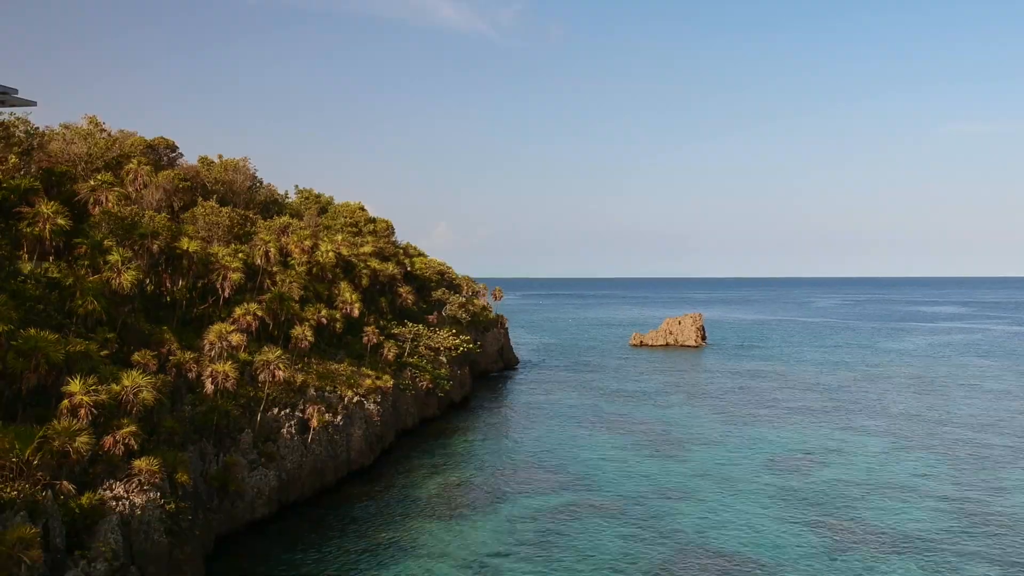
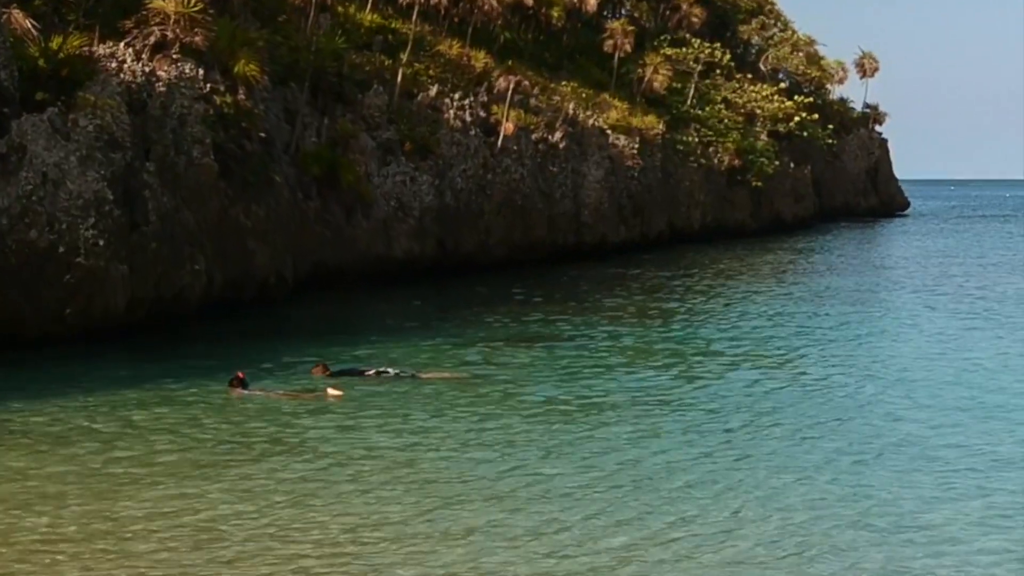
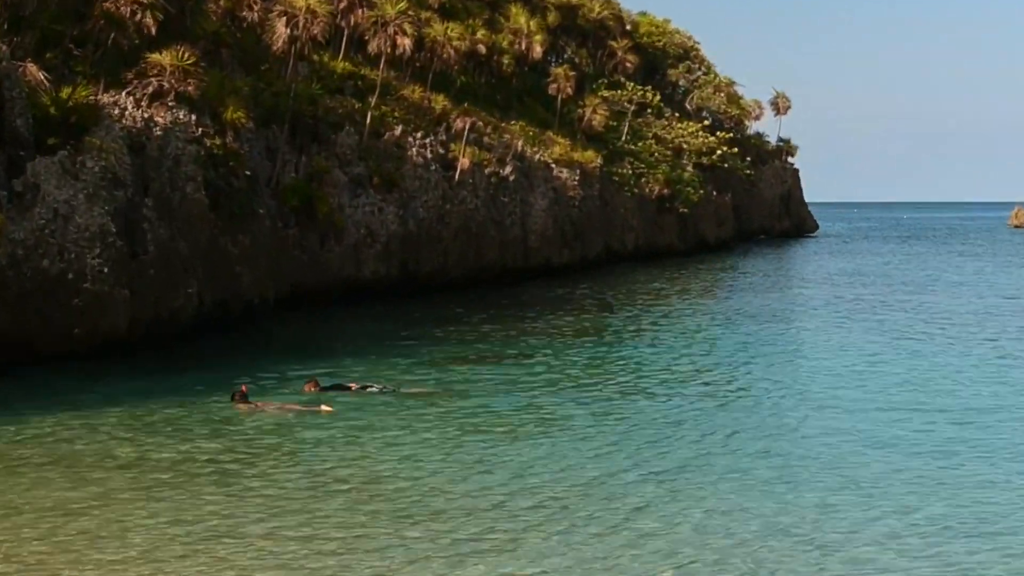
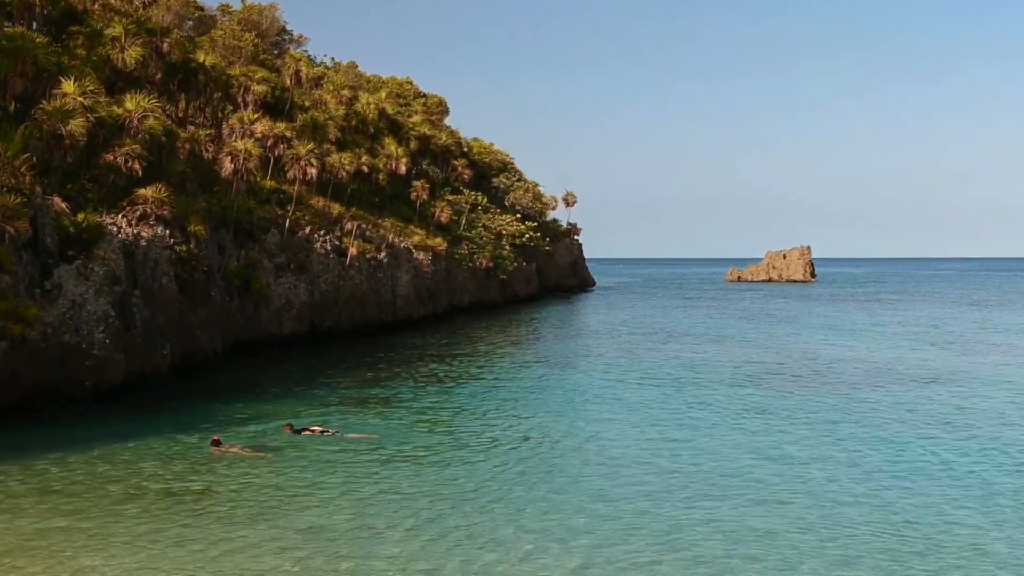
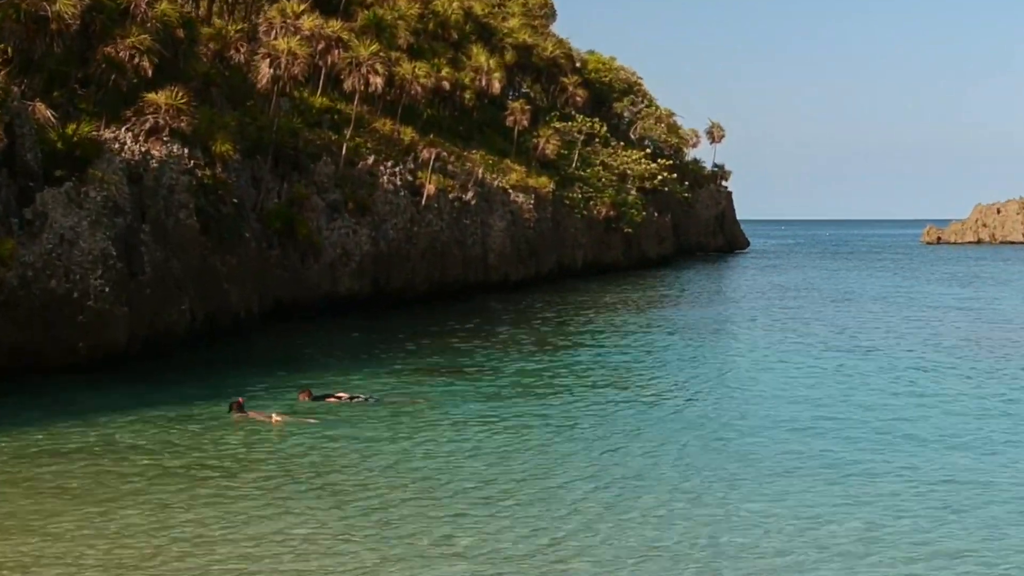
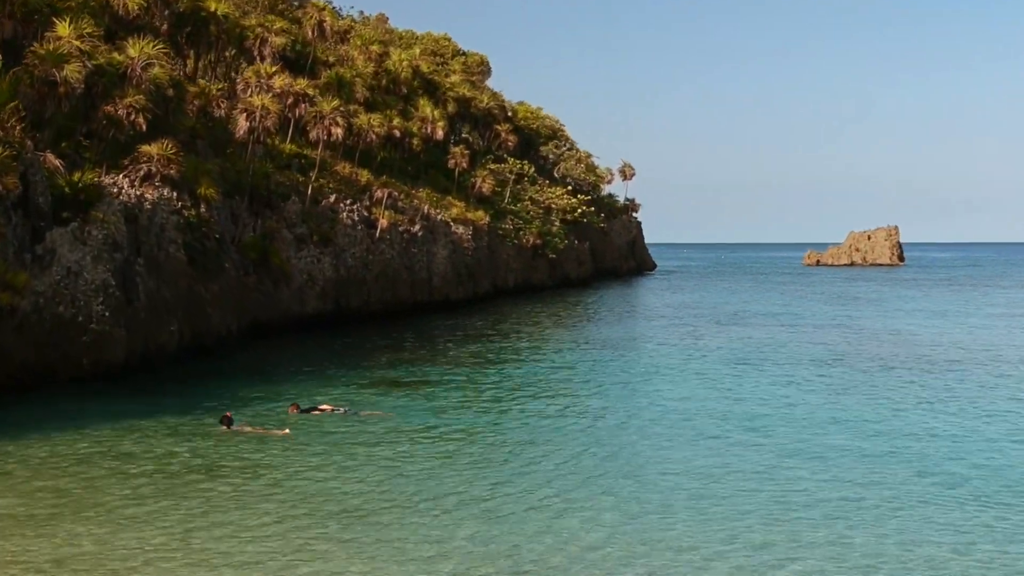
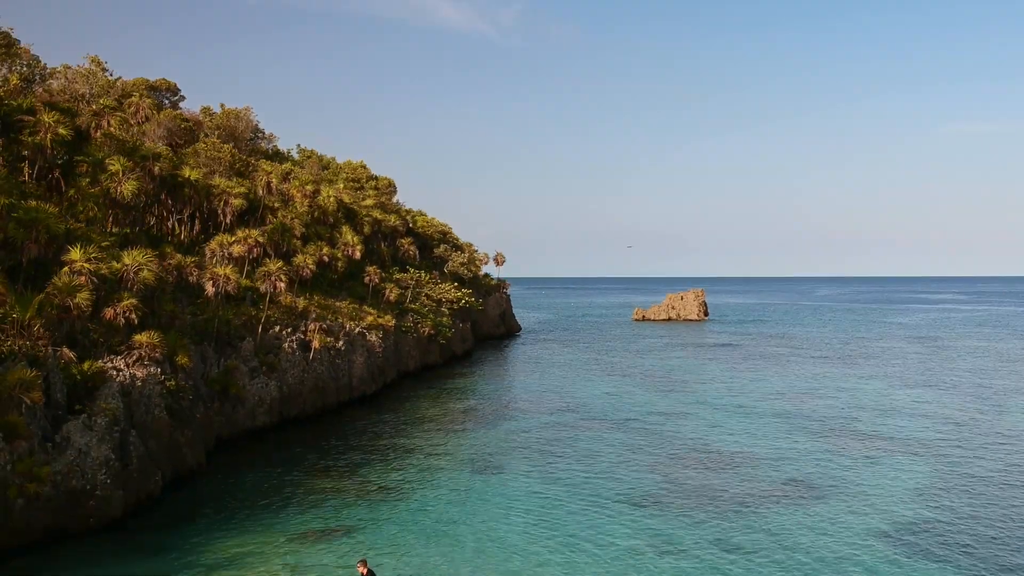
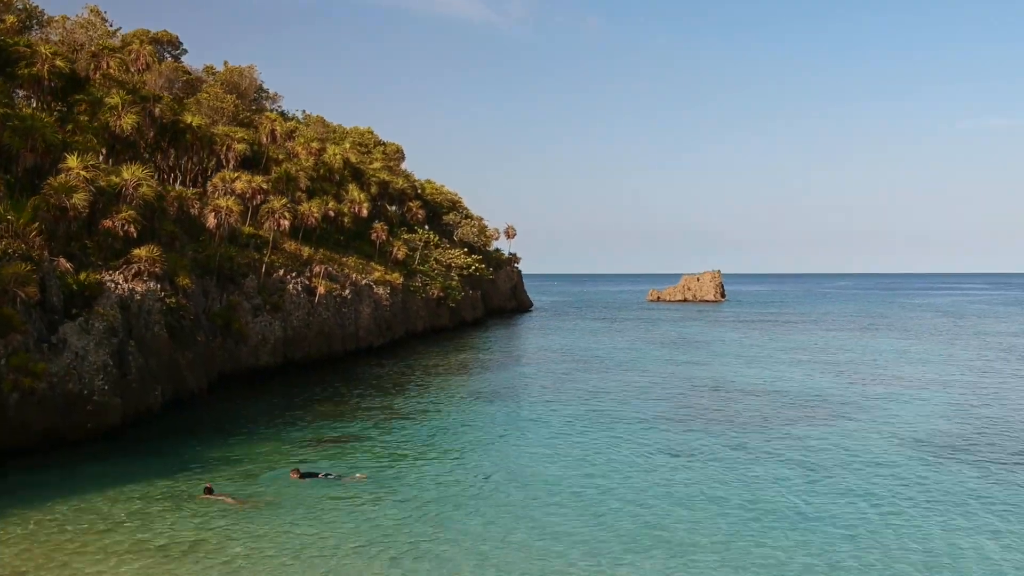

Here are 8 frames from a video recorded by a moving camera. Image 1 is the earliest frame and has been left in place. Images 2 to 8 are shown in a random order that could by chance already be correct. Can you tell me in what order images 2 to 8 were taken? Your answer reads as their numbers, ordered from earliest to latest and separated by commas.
7, 8, 4, 6, 5, 3, 2
